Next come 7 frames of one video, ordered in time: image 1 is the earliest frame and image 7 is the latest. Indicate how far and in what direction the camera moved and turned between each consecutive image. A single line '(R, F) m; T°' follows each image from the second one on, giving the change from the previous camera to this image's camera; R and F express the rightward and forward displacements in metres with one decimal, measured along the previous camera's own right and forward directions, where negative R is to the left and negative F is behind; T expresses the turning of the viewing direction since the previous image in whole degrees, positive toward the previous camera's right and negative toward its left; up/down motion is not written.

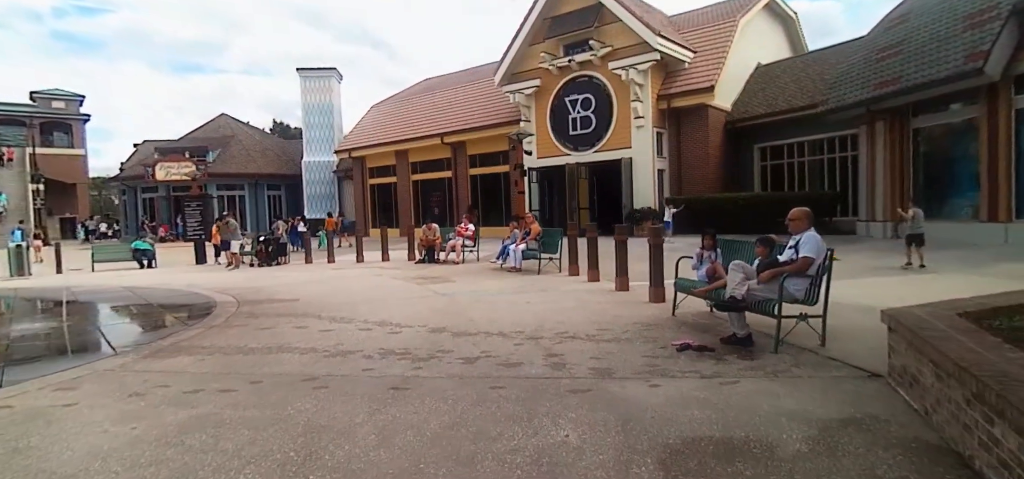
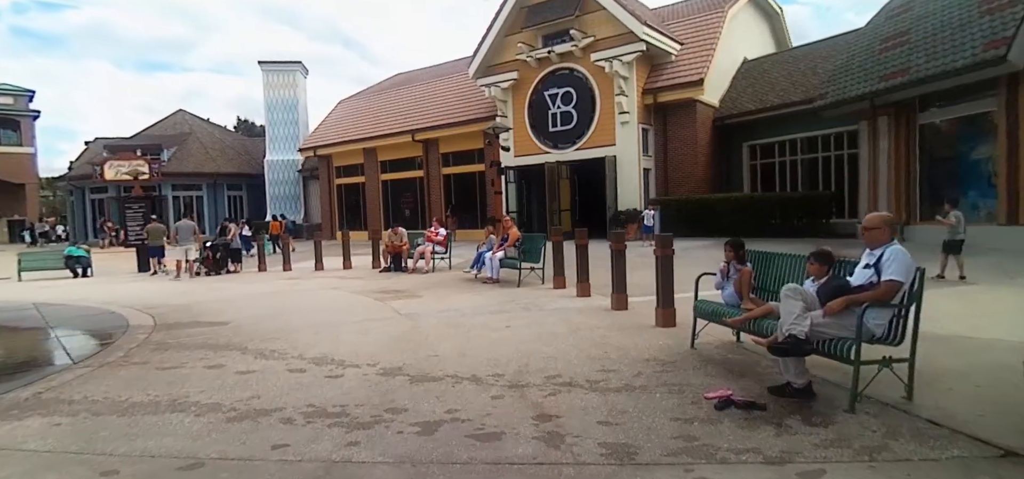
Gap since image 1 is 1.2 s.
(0.0, +1.6) m; +2°
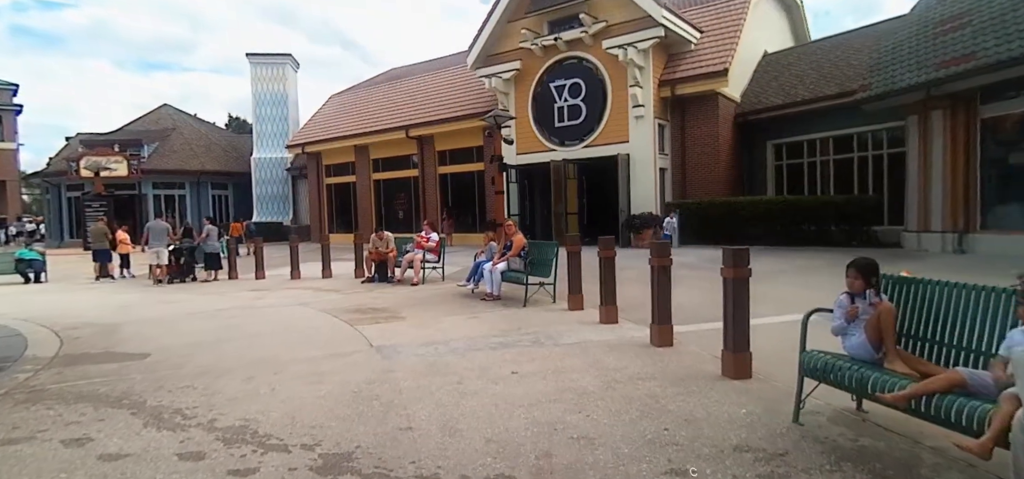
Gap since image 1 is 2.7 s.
(-0.1, +2.0) m; 0°
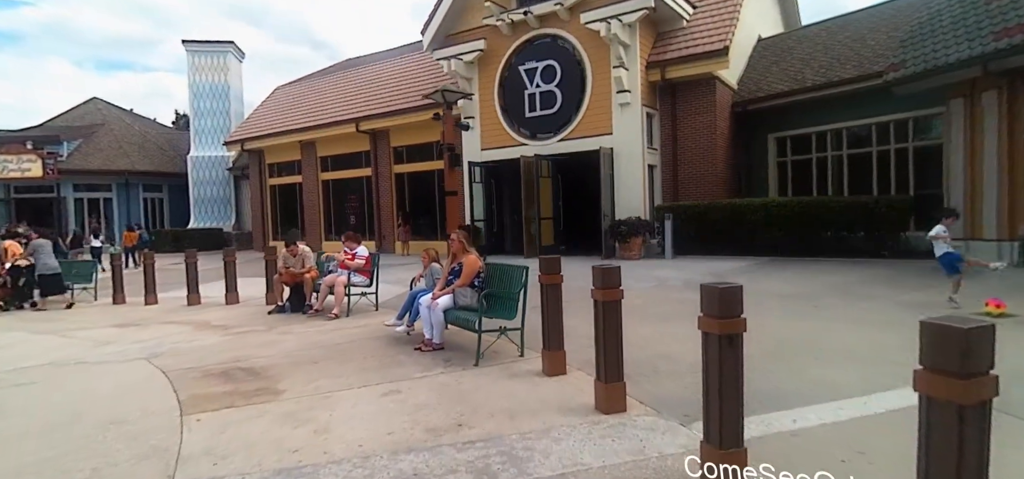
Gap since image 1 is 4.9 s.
(+0.3, +3.0) m; +3°
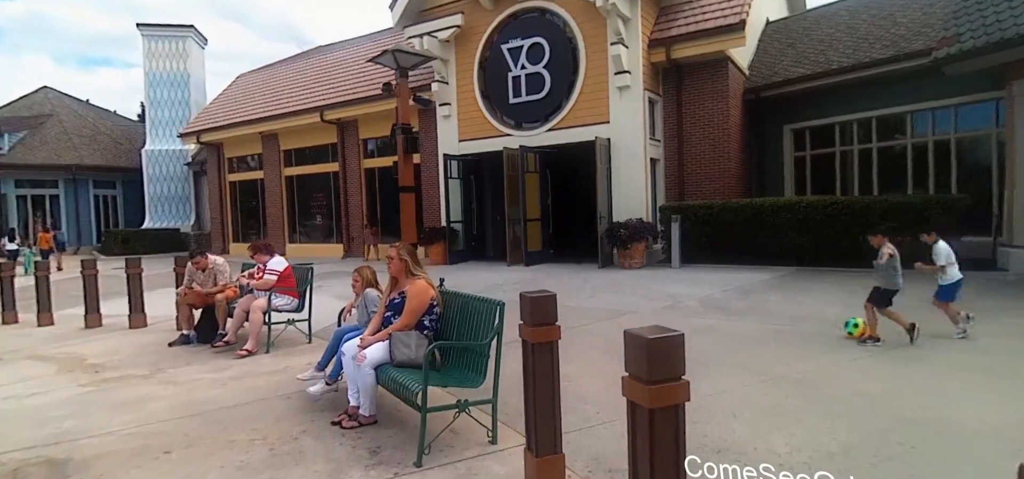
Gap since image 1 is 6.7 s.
(+0.1, +2.2) m; +1°
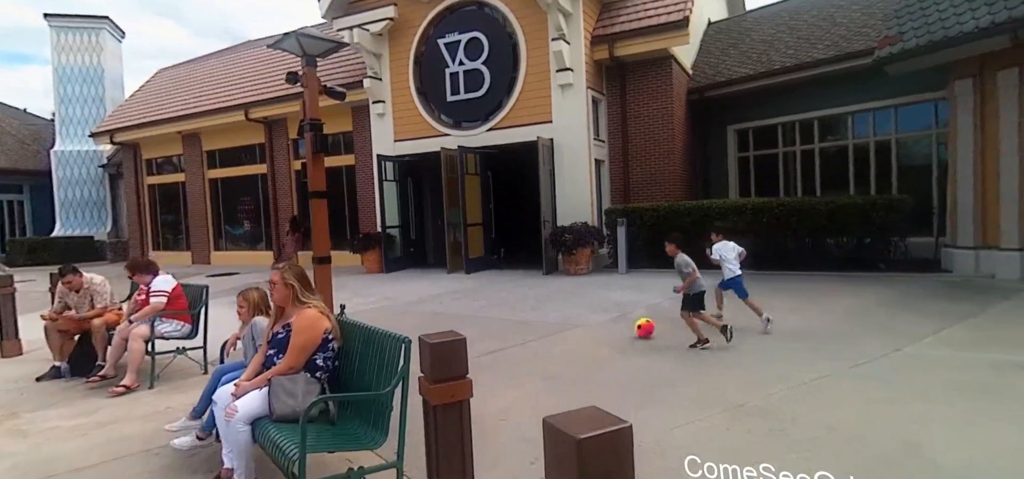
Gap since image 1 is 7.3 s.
(+0.2, +0.7) m; +5°
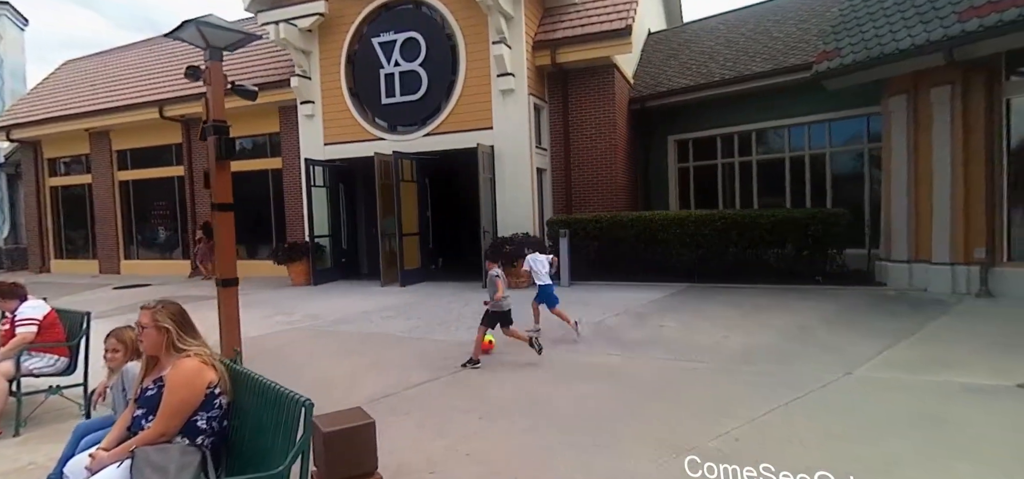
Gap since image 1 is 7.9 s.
(+0.1, +0.5) m; +6°
